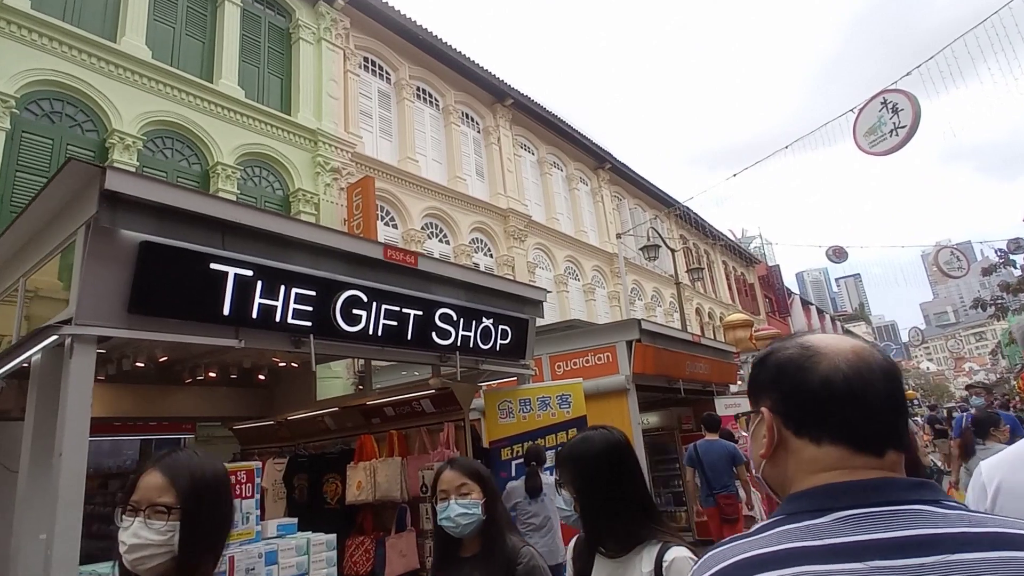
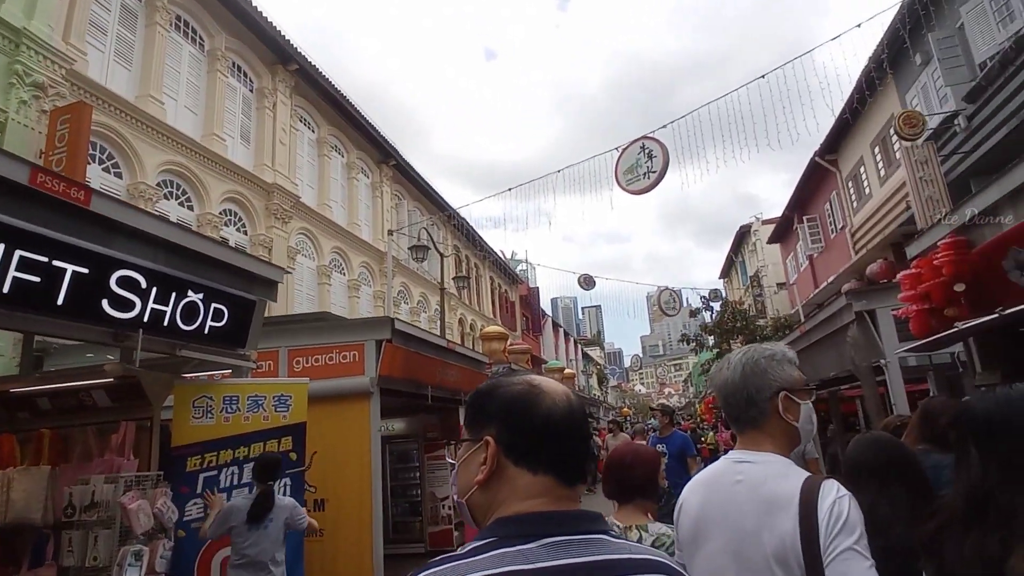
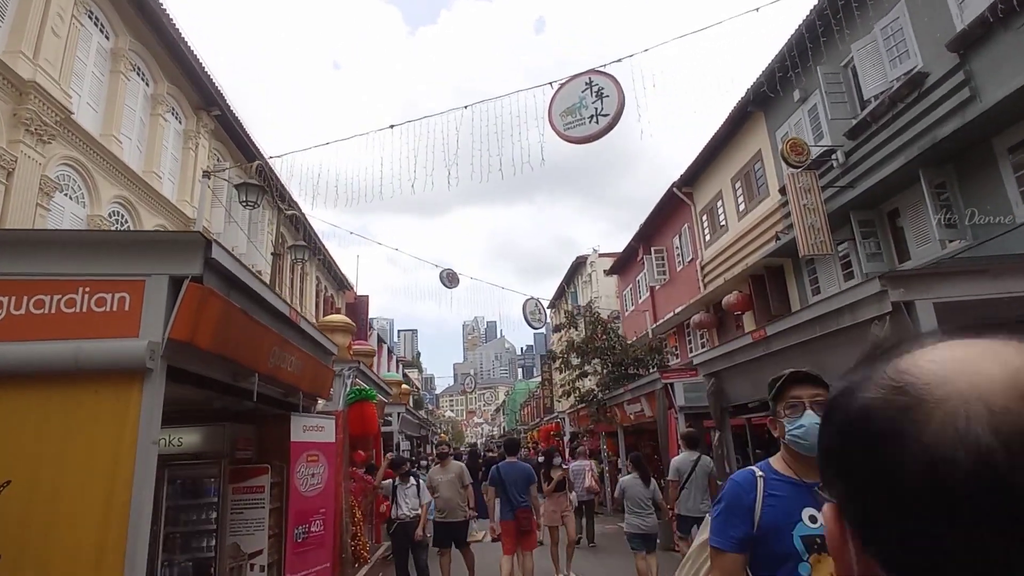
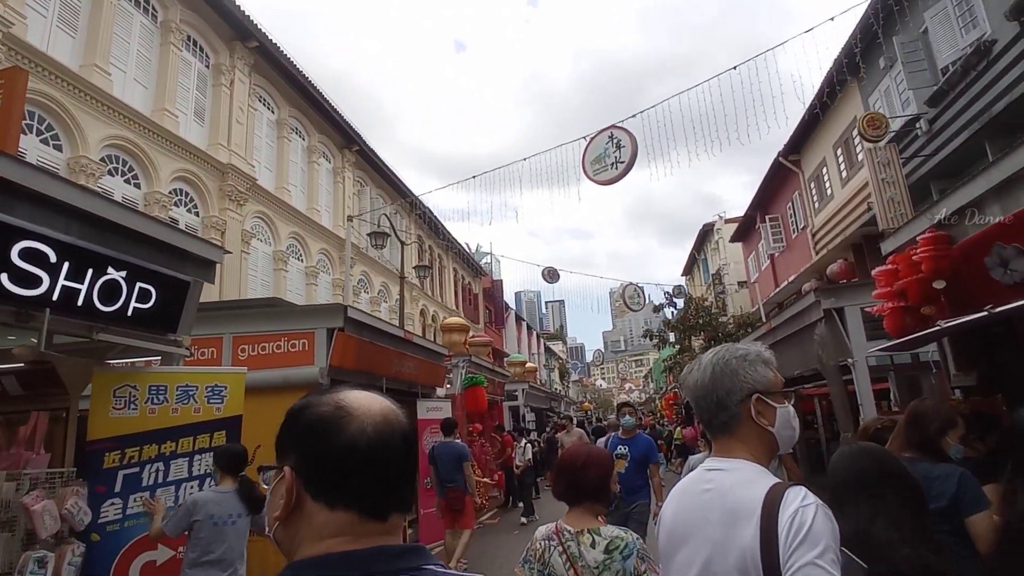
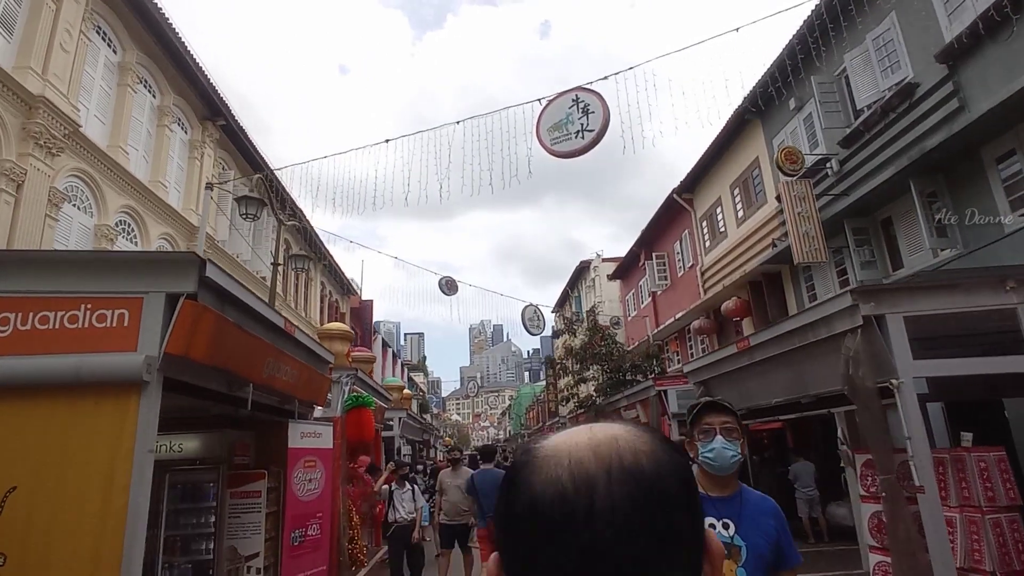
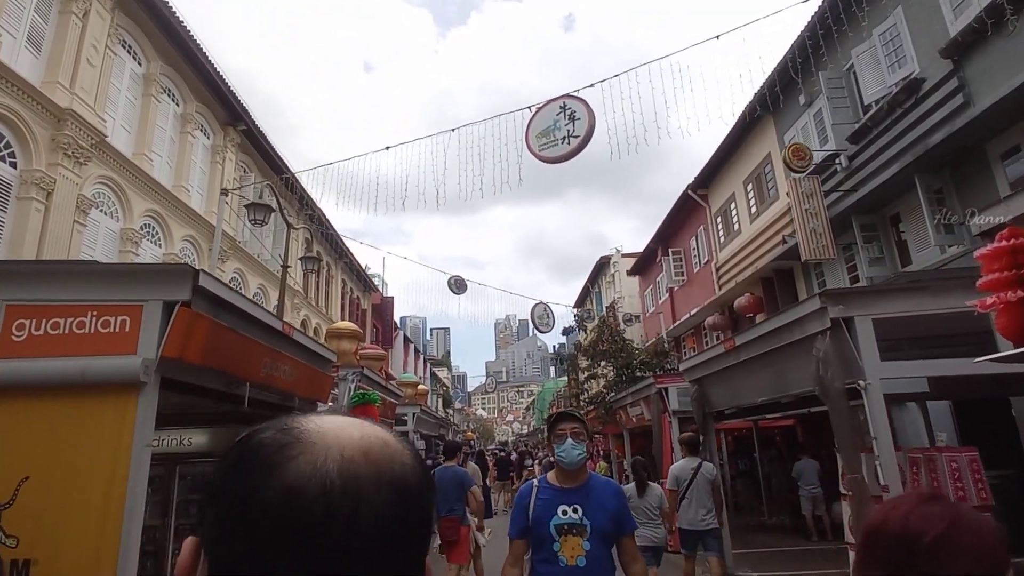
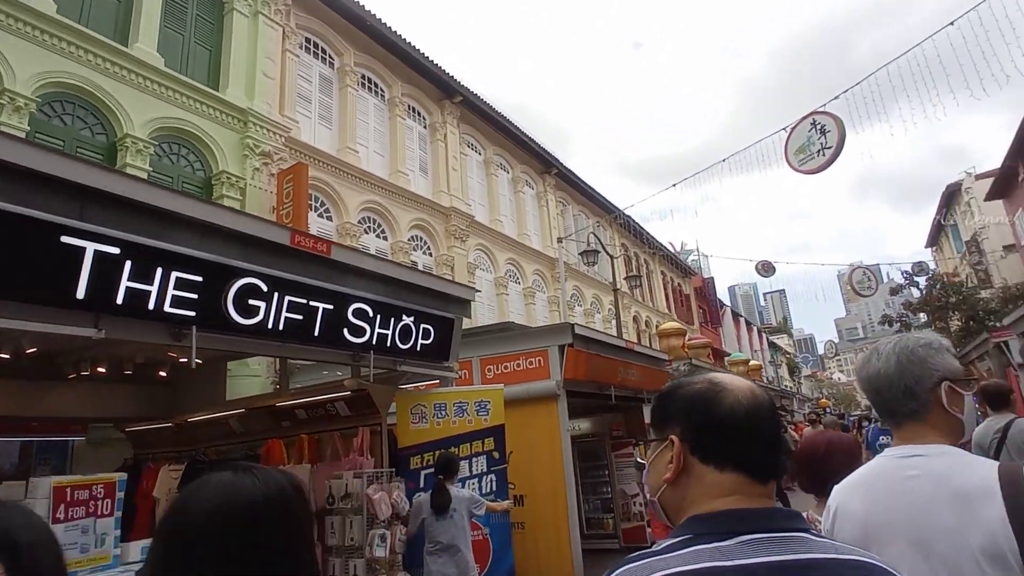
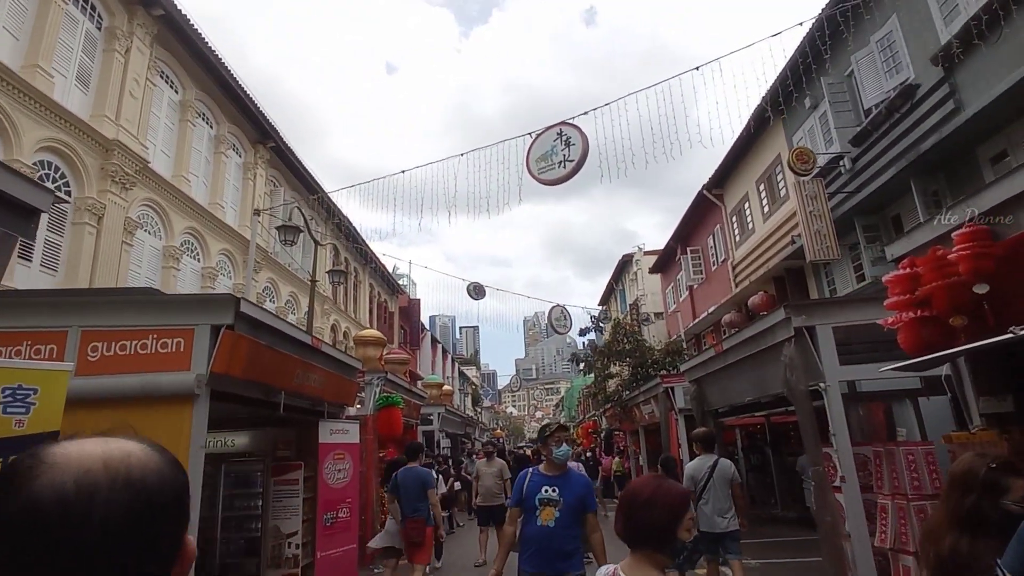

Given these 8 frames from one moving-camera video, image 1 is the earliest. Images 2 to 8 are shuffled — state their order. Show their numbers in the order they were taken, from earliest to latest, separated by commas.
7, 2, 4, 8, 6, 5, 3
